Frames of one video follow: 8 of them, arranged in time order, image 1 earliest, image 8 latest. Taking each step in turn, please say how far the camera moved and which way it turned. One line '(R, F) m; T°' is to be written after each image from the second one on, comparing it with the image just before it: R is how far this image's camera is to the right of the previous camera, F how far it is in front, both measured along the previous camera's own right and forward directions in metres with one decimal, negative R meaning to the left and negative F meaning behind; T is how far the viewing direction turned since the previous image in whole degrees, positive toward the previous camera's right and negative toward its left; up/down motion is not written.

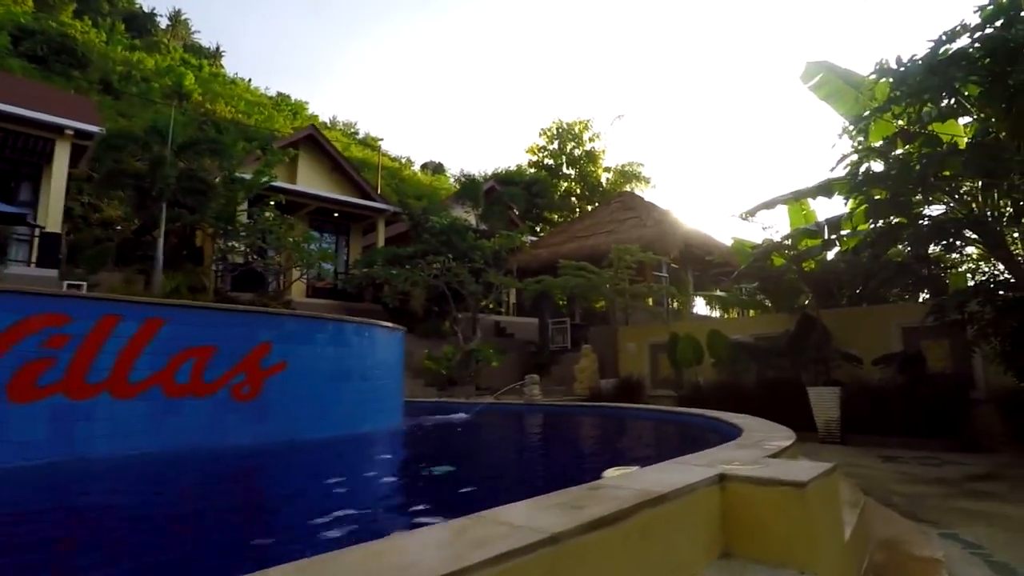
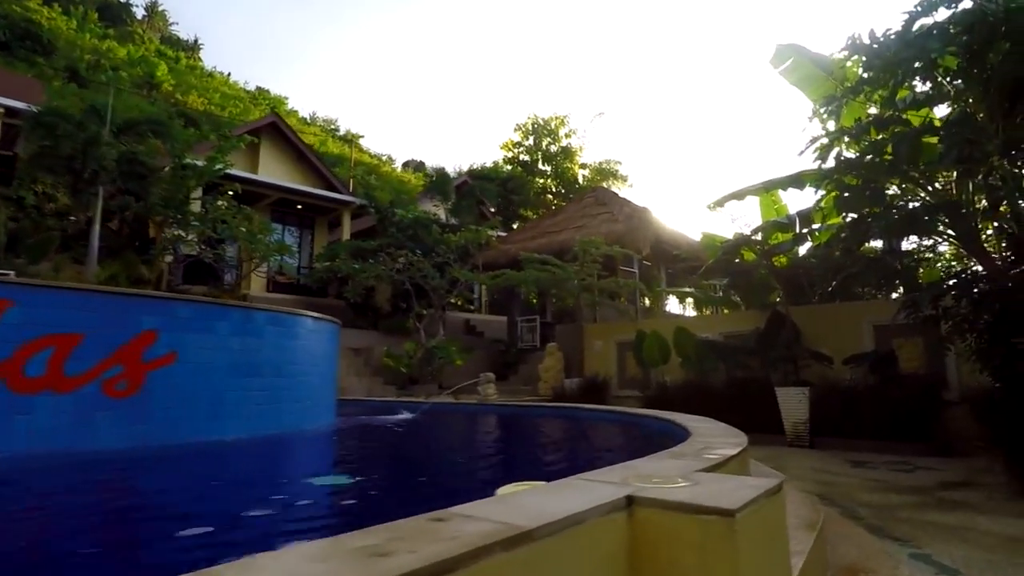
(+0.4, +0.5) m; +2°
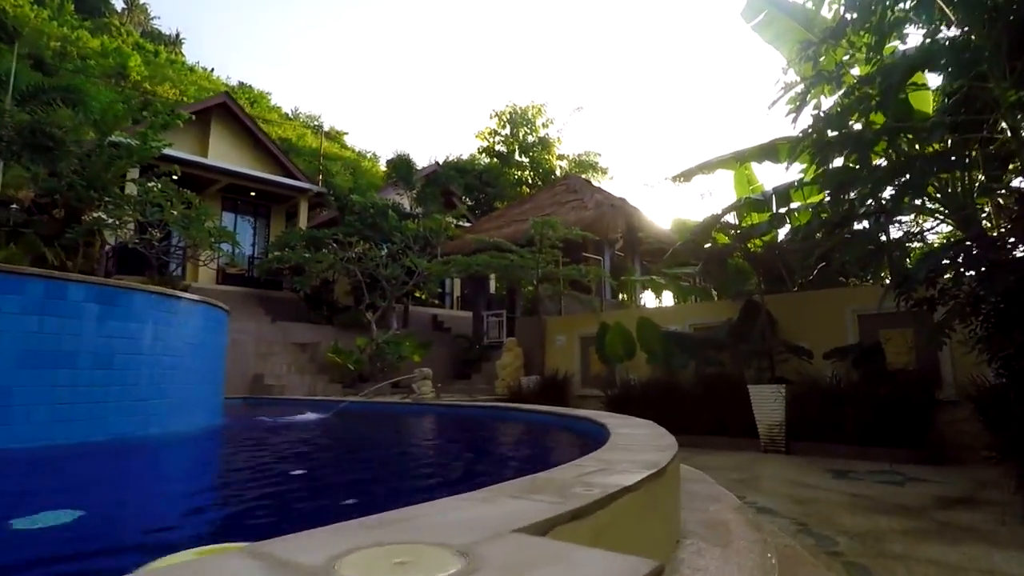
(+0.6, +1.0) m; +1°
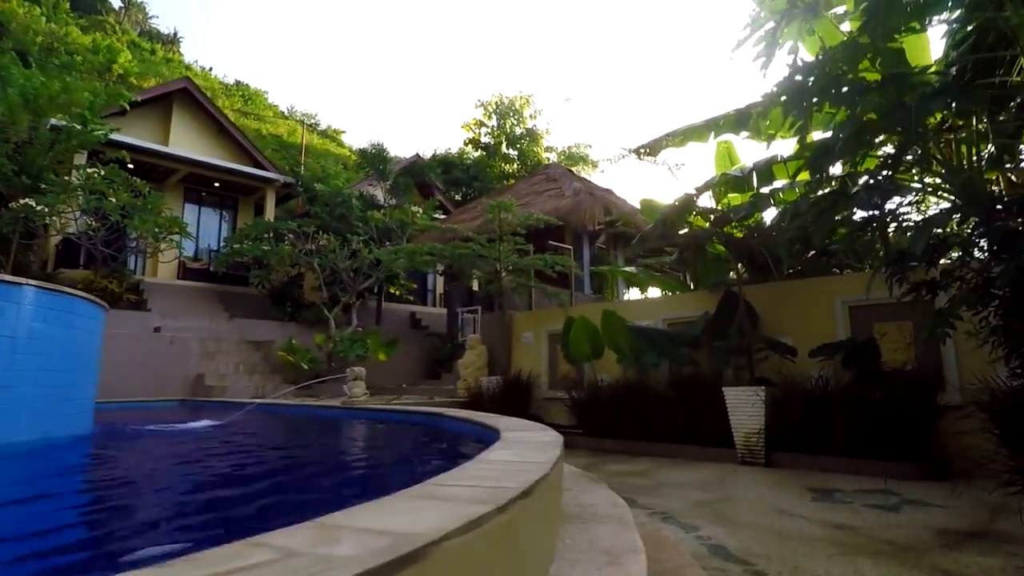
(+0.6, +0.9) m; 0°
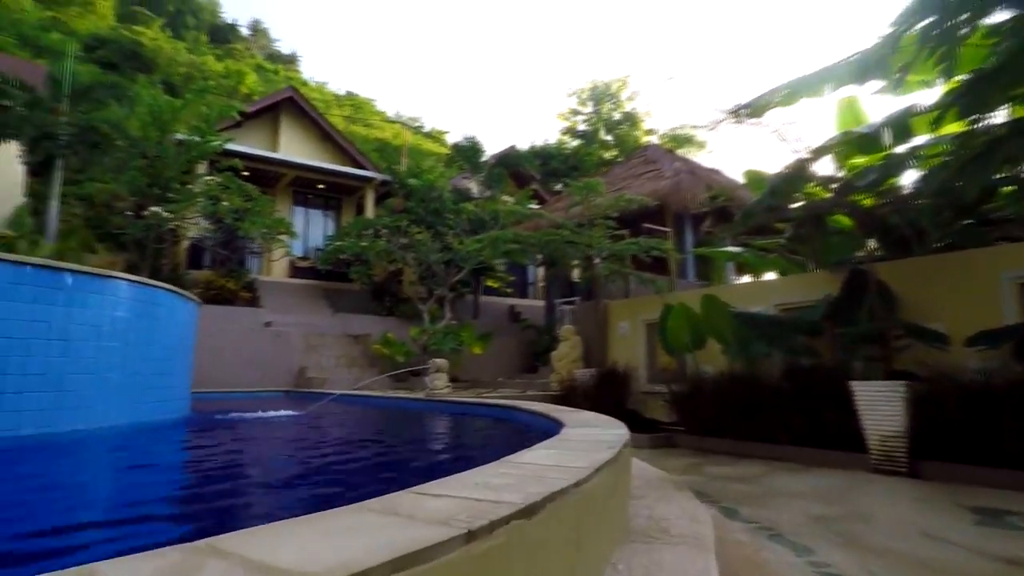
(+0.2, +0.5) m; -10°
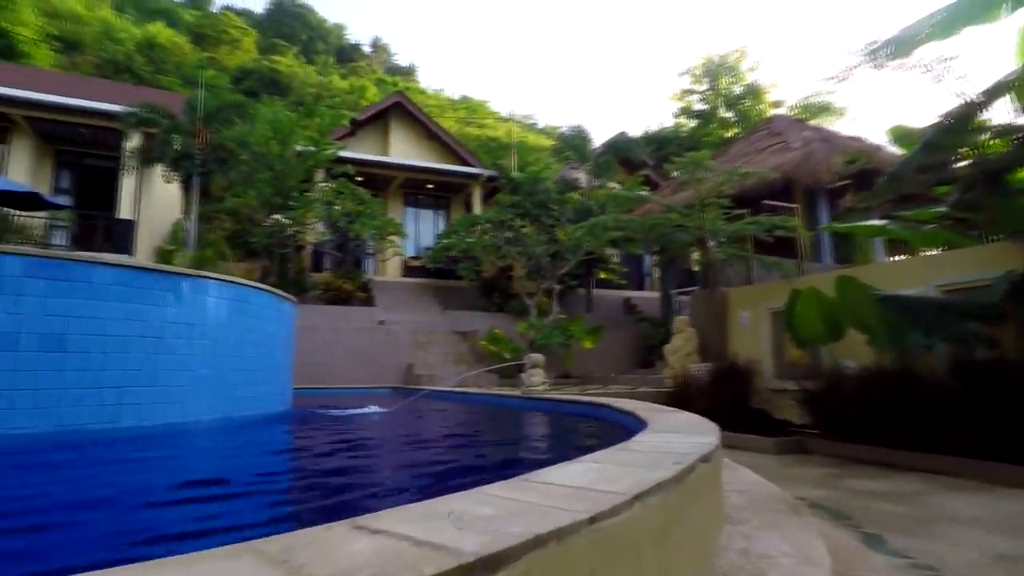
(+0.2, +0.5) m; -11°
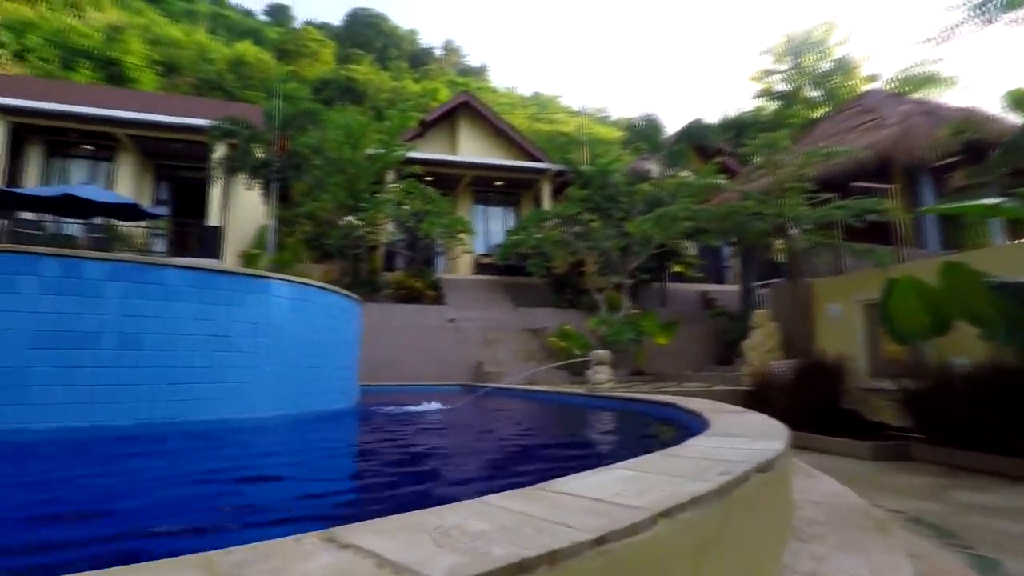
(+0.1, +0.2) m; -7°
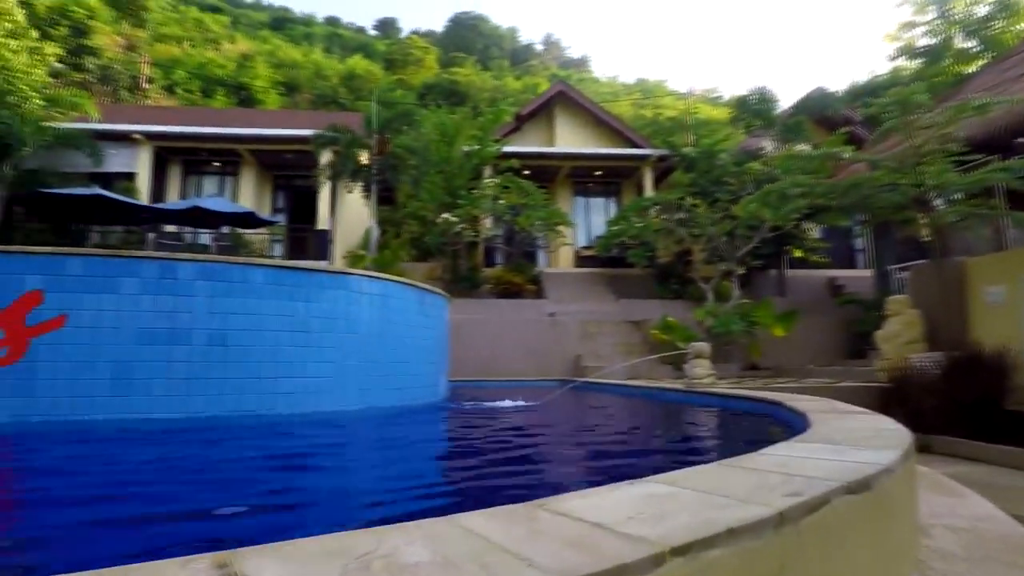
(+0.2, +0.5) m; -10°
